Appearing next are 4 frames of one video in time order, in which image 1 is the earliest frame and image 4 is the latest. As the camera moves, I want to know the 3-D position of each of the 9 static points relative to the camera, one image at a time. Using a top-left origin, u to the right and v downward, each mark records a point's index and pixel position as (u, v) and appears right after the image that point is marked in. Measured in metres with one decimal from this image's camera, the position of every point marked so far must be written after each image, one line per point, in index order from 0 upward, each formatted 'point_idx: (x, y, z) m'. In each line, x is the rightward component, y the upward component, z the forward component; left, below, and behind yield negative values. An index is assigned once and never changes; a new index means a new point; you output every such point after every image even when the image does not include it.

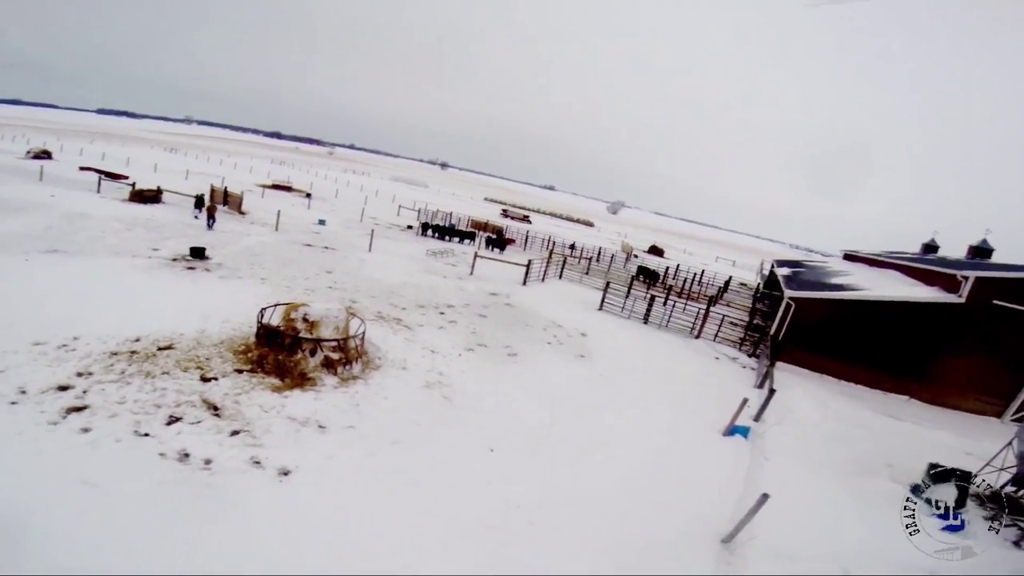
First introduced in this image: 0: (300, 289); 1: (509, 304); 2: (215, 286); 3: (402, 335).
0: (-6.8, -0.1, +15.6) m
1: (-0.1, -0.7, +18.6) m
2: (-9.0, +0.1, +14.8) m
3: (-3.1, -1.4, +13.8) m
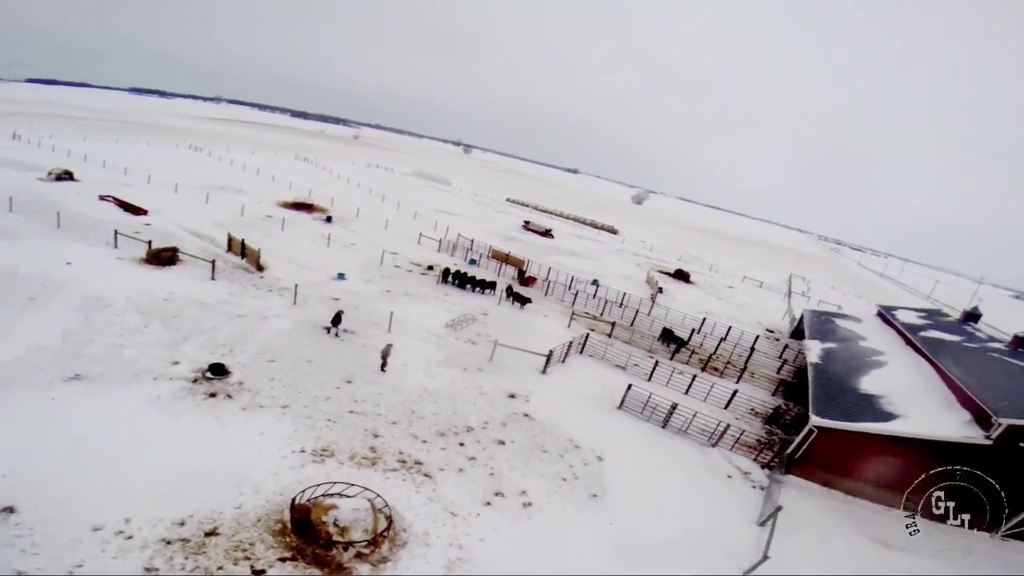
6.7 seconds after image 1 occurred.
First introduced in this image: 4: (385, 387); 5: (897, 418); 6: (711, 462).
0: (-6.2, -4.3, +15.6) m
1: (+0.6, -4.8, +18.4) m
2: (-8.4, -4.1, +14.8) m
3: (-2.6, -5.9, +13.9) m
4: (-4.8, -3.7, +17.9) m
5: (+14.3, -4.8, +17.7) m
6: (+7.6, -6.6, +18.2) m
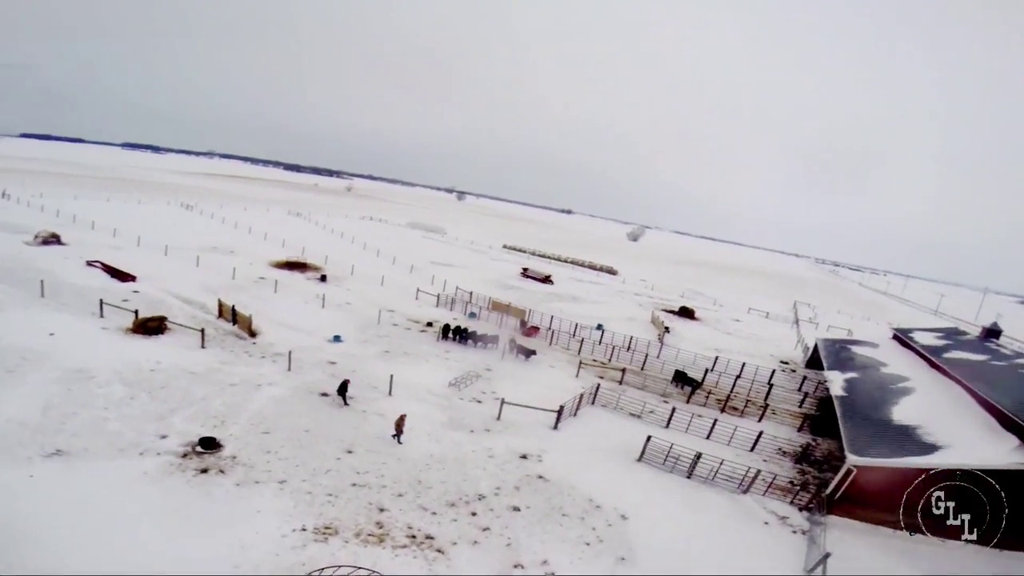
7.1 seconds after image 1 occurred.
0: (-5.7, -6.3, +14.3) m
1: (+1.1, -6.6, +17.1) m
2: (-7.9, -6.2, +13.6) m
3: (-2.0, -7.5, +12.5) m
4: (-4.3, -5.8, +16.7) m
5: (+14.8, -5.6, +16.5) m
6: (+8.2, -7.9, +16.7) m
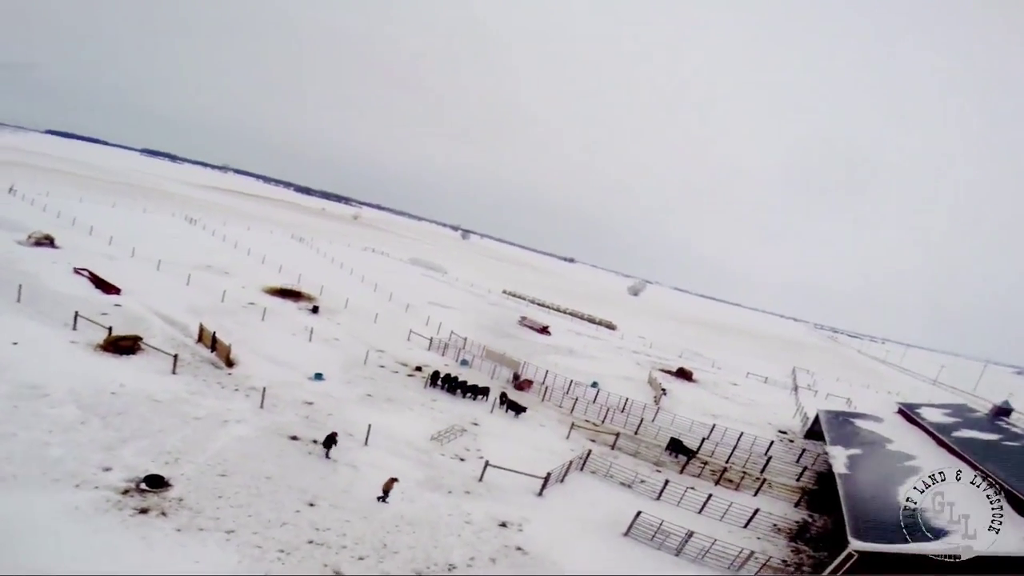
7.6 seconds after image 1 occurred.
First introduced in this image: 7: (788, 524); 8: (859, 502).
0: (-6.5, -7.4, +13.0) m
1: (+0.3, -8.5, +15.7) m
2: (-8.6, -7.1, +12.3) m
3: (-2.8, -8.8, +11.0) m
4: (-5.0, -7.2, +15.4) m
5: (+14.0, -8.5, +15.1) m
6: (+7.3, -10.3, +15.2) m
7: (+11.6, -10.2, +19.8) m
8: (+12.9, -8.4, +17.6) m
